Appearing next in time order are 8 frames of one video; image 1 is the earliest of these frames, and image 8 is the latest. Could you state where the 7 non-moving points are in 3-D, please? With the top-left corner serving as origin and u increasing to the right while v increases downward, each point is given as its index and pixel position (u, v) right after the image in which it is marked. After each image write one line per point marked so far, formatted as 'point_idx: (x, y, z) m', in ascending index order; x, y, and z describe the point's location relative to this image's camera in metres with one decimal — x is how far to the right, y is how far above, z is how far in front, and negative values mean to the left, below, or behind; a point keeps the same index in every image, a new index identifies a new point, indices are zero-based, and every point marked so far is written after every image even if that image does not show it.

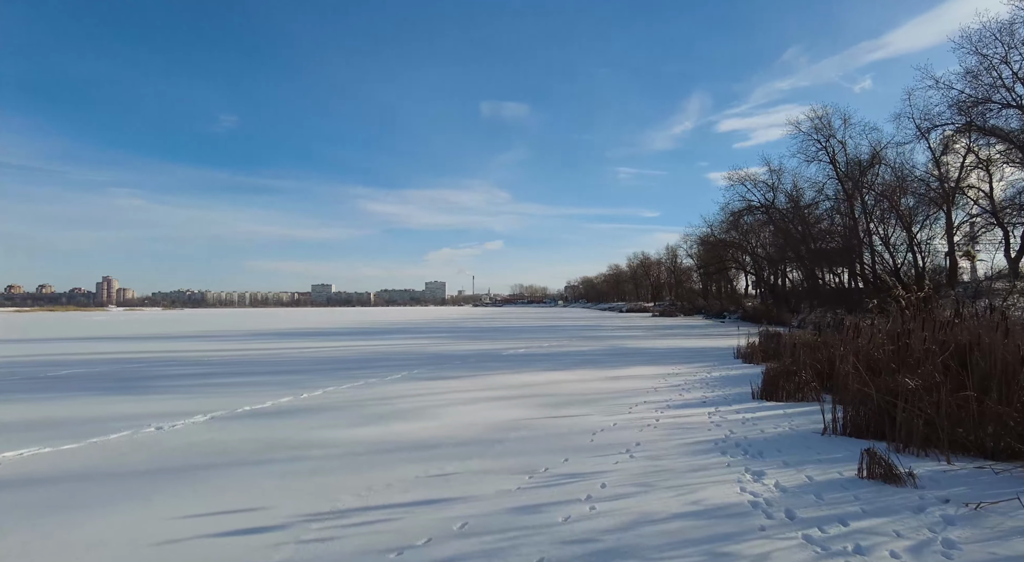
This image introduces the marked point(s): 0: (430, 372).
0: (-1.6, -1.8, +11.1) m
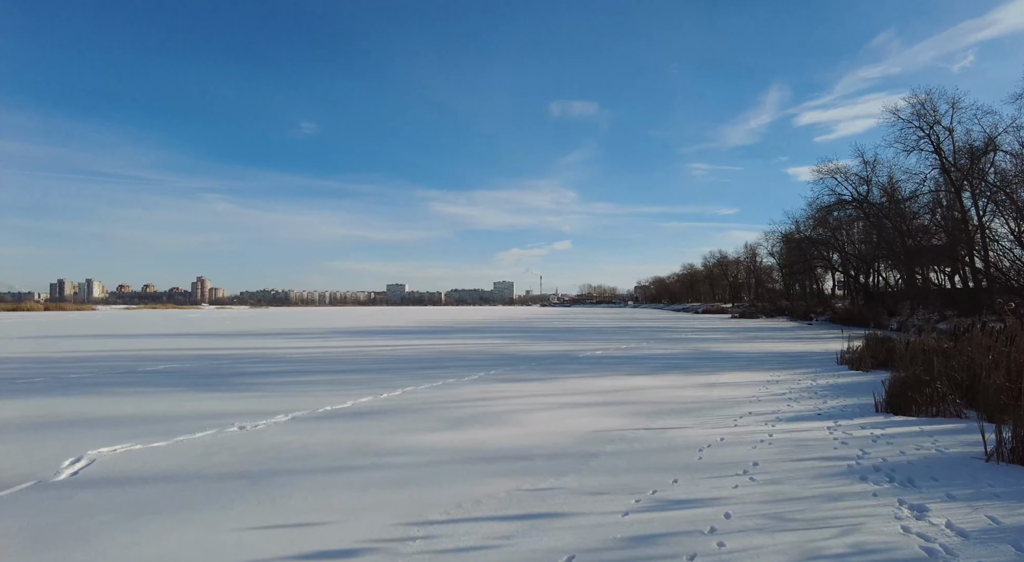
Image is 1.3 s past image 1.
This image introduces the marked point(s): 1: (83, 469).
0: (-0.1, -1.8, +10.7) m
1: (-3.5, -1.5, +4.5) m
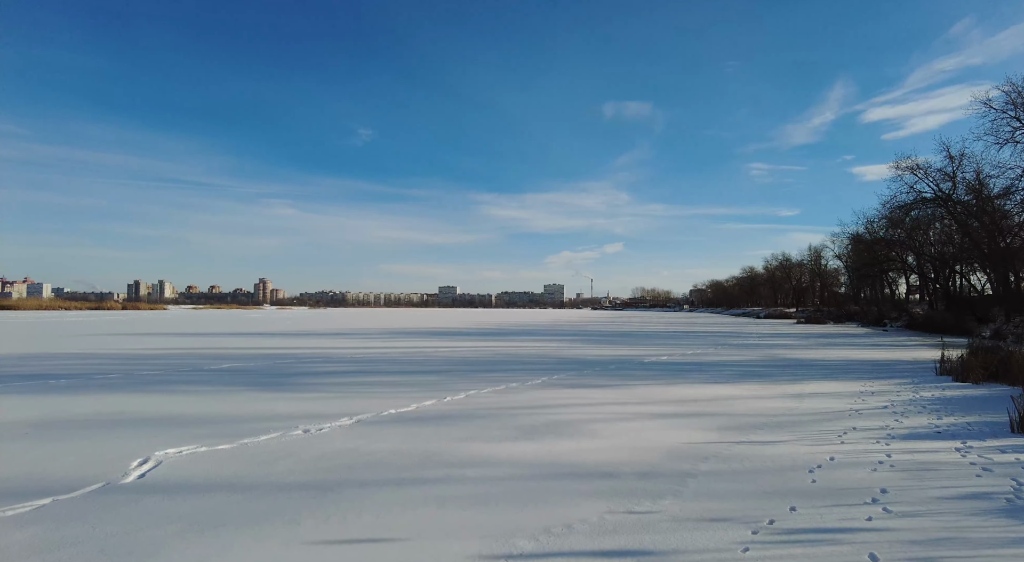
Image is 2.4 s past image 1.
0: (+1.1, -1.8, +10.2) m
1: (-2.8, -1.5, +4.4) m
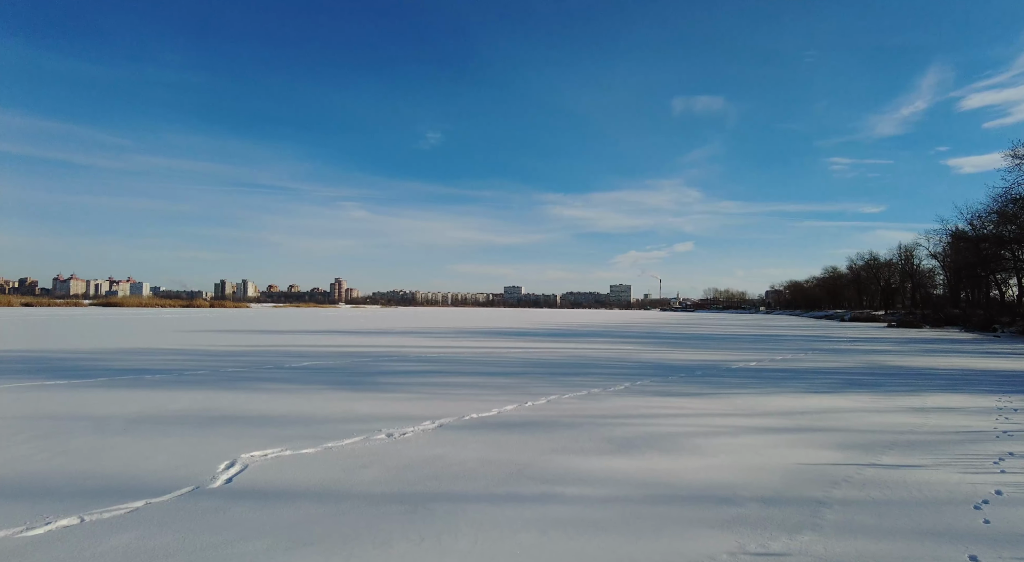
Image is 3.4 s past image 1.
0: (+2.5, -1.8, +9.6) m
1: (-2.1, -1.5, +4.2) m
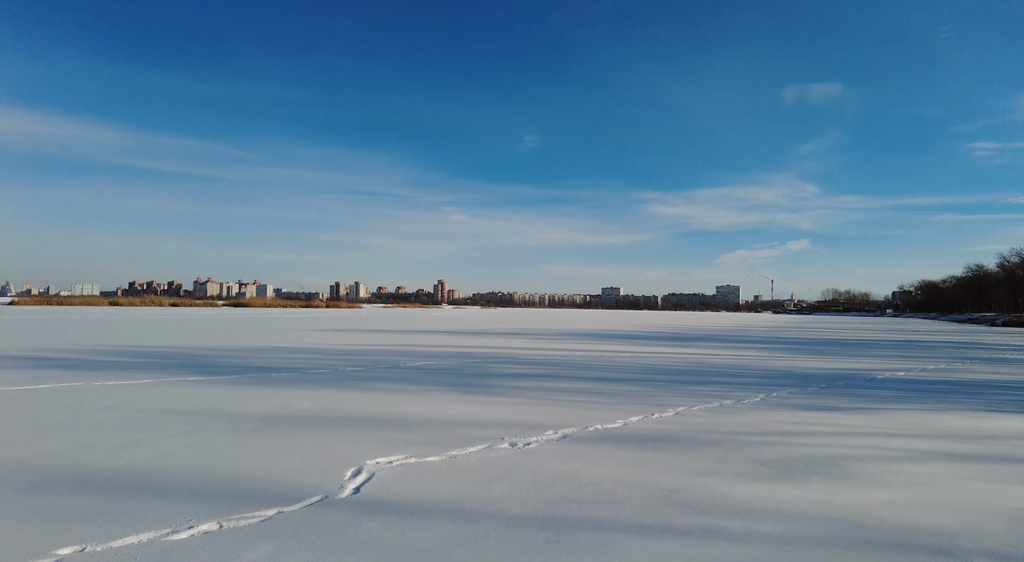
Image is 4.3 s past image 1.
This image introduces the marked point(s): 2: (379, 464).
0: (+4.4, -1.8, +8.6) m
1: (-1.0, -1.5, +4.0) m
2: (-1.1, -1.5, +4.6) m
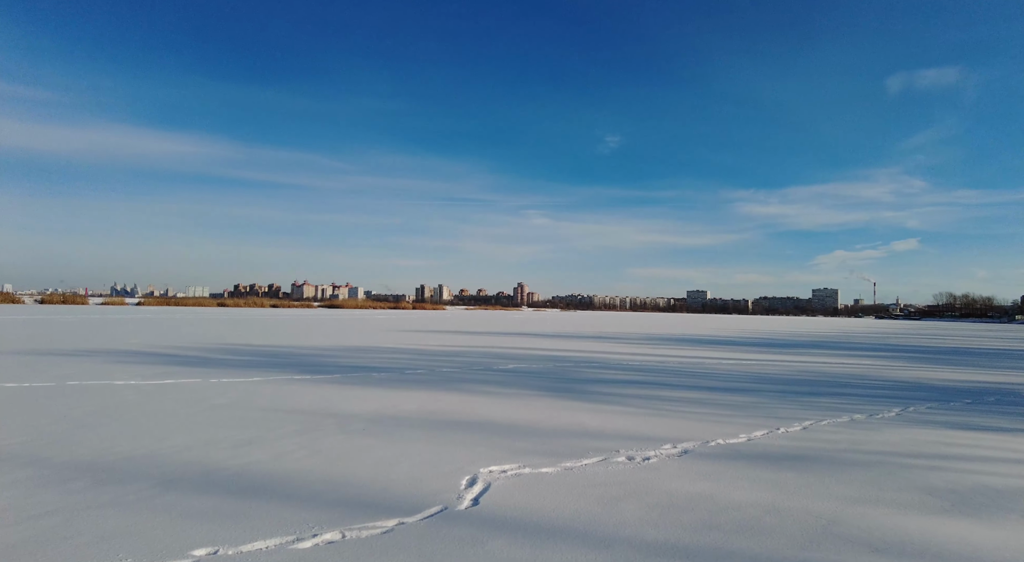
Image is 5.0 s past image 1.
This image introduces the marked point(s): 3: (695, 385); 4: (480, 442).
0: (+5.8, -1.8, +7.5) m
1: (-0.2, -1.5, +3.8) m
2: (-0.1, -1.5, +4.3) m
3: (+3.1, -1.8, +9.5) m
4: (-0.3, -1.5, +5.2) m
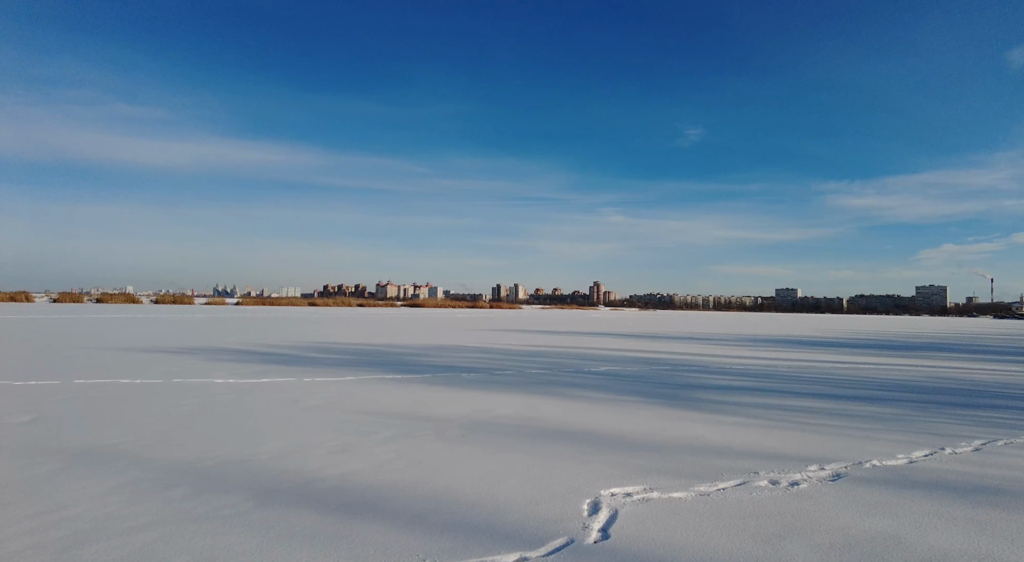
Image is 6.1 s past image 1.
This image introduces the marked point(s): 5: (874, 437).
0: (+7.0, -1.7, +6.1) m
1: (+0.6, -1.4, +3.2) m
2: (+0.7, -1.4, +3.7) m
3: (+4.6, -1.7, +8.5) m
4: (+0.7, -1.4, +4.6) m
5: (+3.6, -1.6, +5.6) m
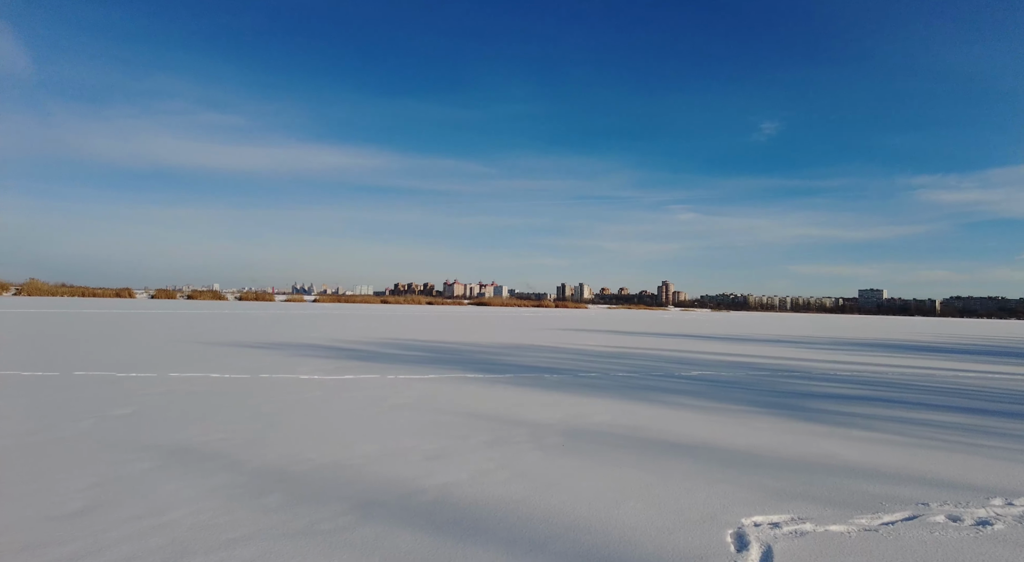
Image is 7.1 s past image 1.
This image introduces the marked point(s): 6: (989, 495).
0: (+8.0, -1.7, +4.8) m
1: (+1.2, -1.4, +2.7) m
2: (+1.4, -1.4, +3.2) m
3: (+5.8, -1.6, +7.4) m
4: (+1.5, -1.4, +4.0) m
5: (+4.6, -1.5, +4.7) m
6: (+3.3, -1.5, +3.8) m
